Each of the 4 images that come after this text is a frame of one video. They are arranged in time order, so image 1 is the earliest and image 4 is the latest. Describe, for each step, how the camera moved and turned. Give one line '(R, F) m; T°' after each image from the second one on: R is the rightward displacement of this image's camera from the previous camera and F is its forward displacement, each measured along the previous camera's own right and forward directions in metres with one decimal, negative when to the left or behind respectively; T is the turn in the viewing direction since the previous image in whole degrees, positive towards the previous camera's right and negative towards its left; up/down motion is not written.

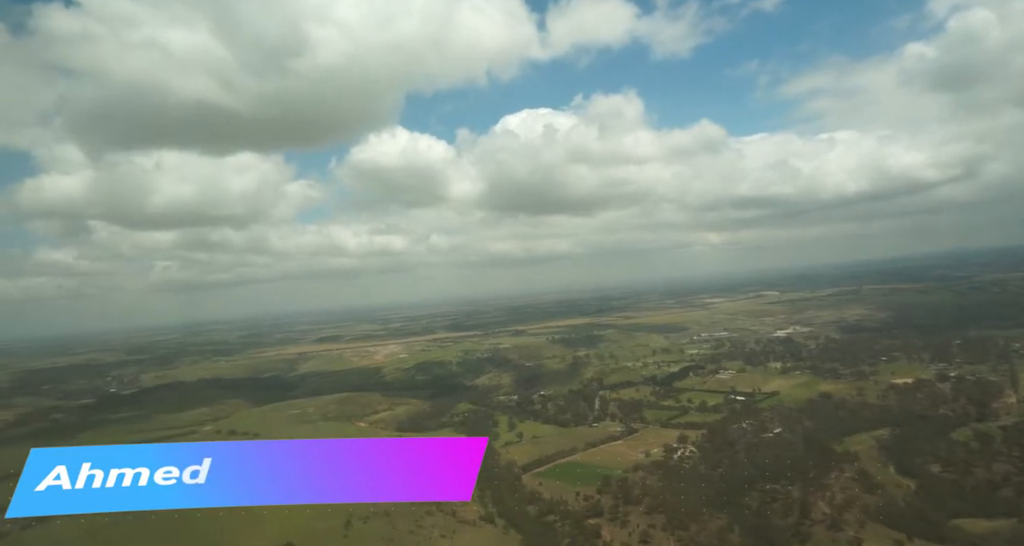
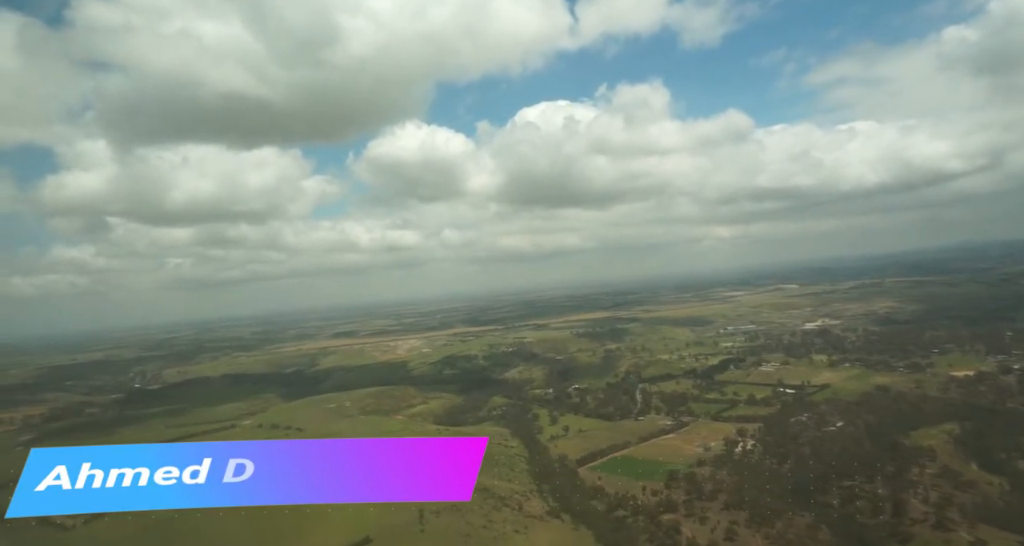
(-2.2, +0.9) m; -1°
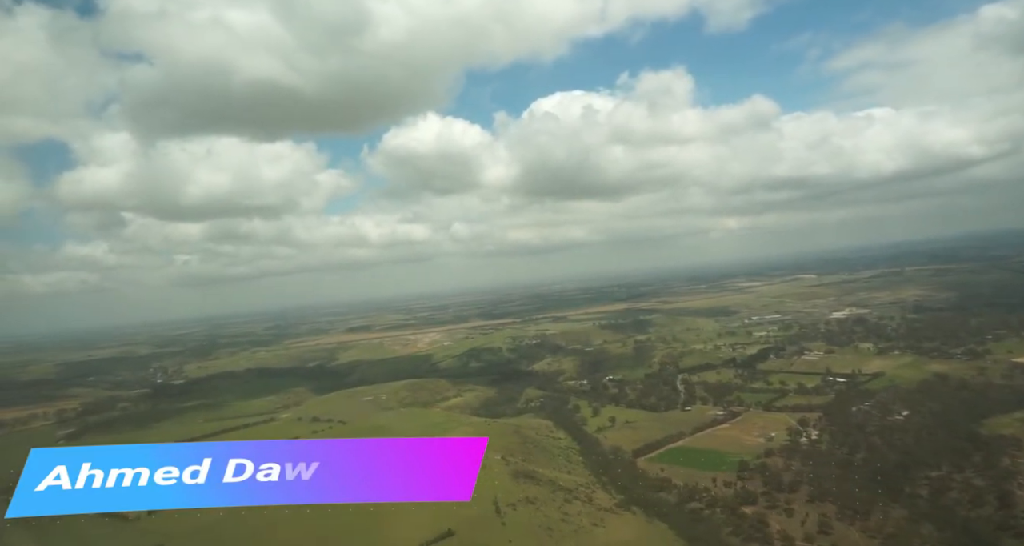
(-2.3, +1.0) m; -1°
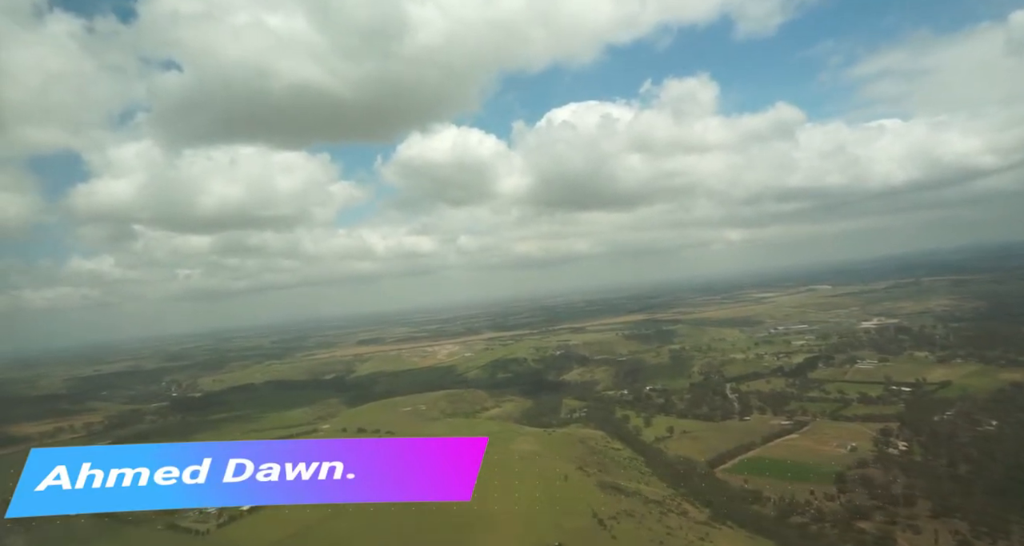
(-3.1, +1.4) m; 0°
